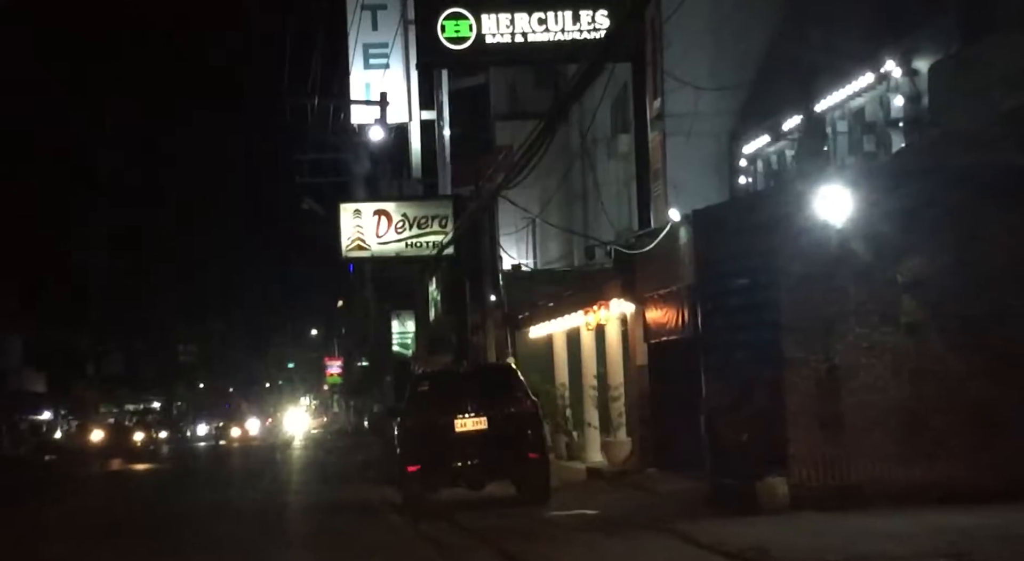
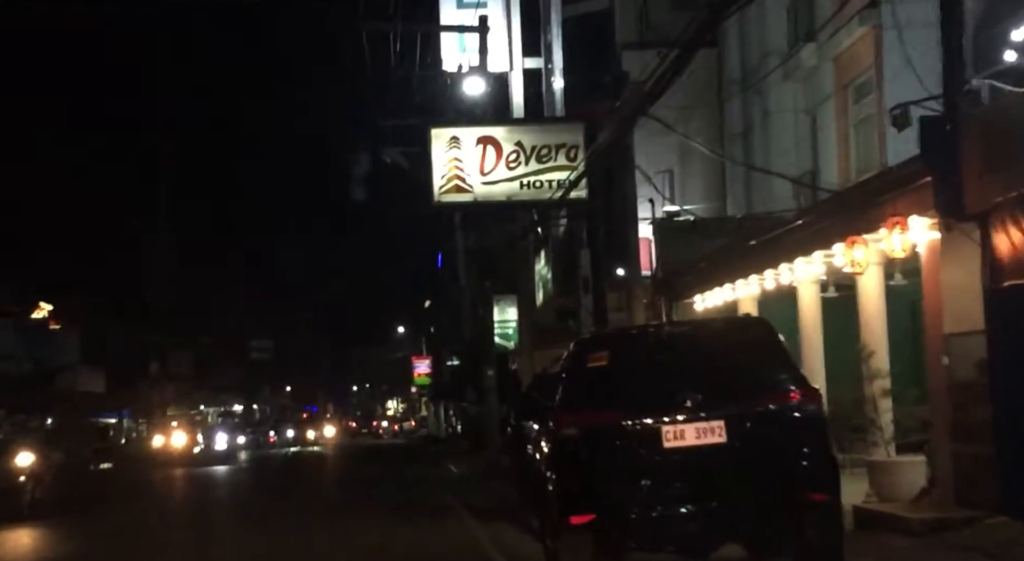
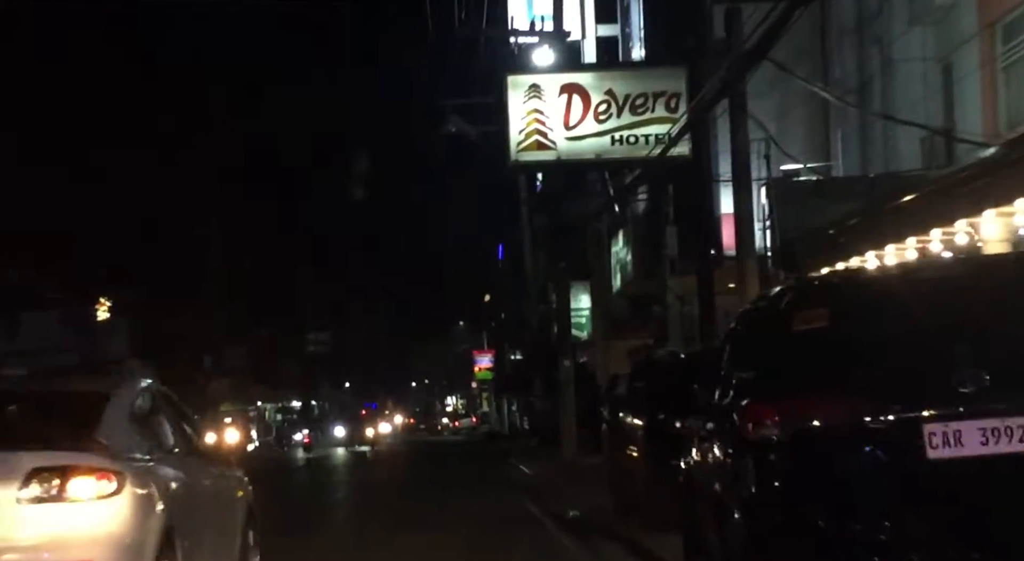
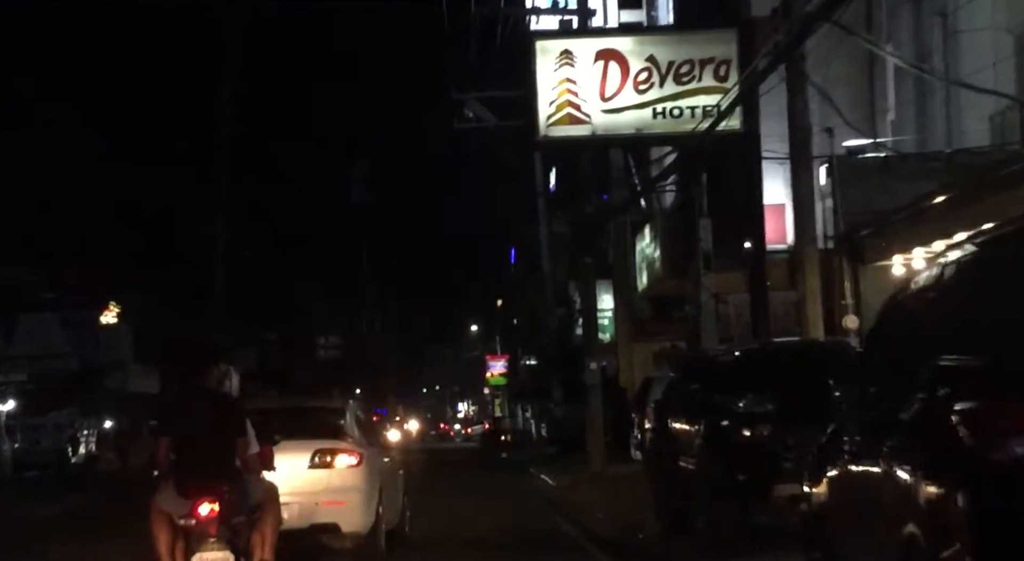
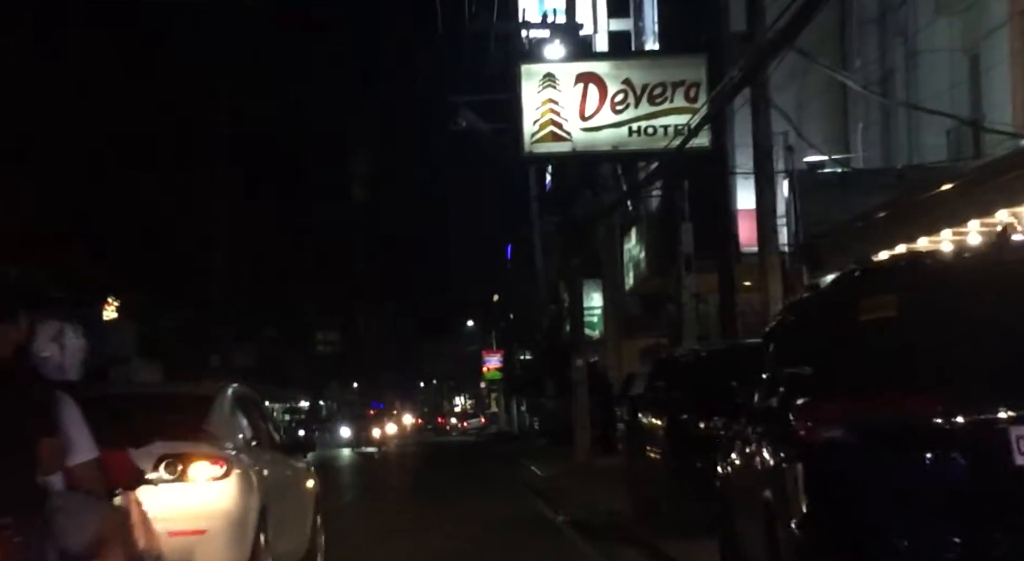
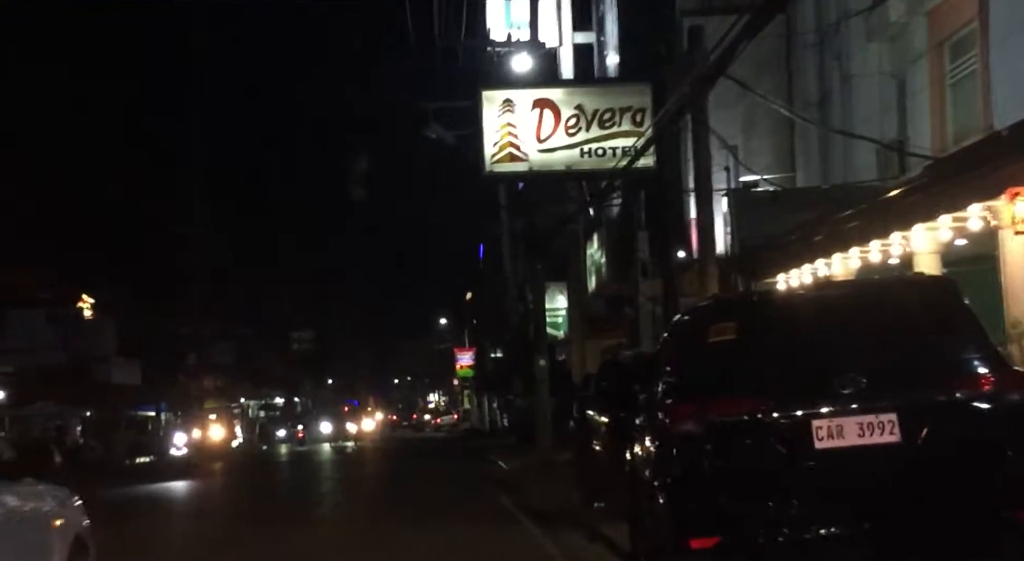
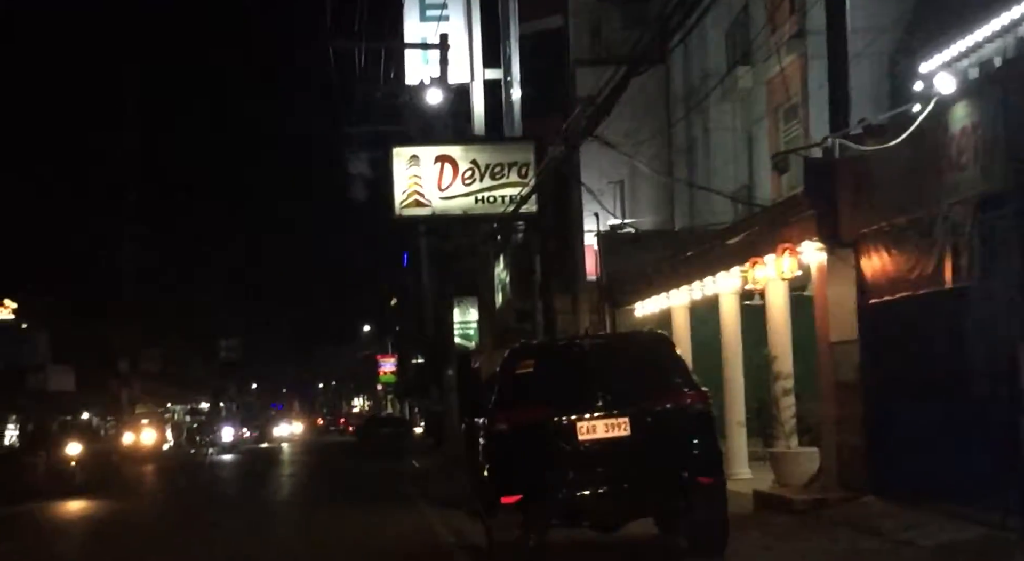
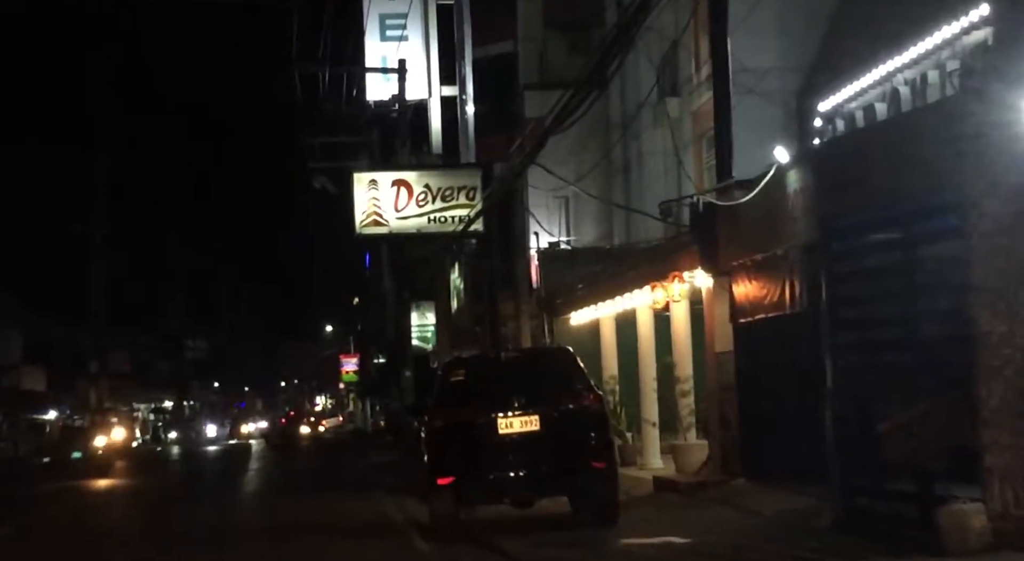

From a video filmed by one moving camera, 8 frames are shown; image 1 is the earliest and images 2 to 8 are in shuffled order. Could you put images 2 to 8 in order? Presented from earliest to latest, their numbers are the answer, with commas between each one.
8, 7, 2, 6, 3, 5, 4
